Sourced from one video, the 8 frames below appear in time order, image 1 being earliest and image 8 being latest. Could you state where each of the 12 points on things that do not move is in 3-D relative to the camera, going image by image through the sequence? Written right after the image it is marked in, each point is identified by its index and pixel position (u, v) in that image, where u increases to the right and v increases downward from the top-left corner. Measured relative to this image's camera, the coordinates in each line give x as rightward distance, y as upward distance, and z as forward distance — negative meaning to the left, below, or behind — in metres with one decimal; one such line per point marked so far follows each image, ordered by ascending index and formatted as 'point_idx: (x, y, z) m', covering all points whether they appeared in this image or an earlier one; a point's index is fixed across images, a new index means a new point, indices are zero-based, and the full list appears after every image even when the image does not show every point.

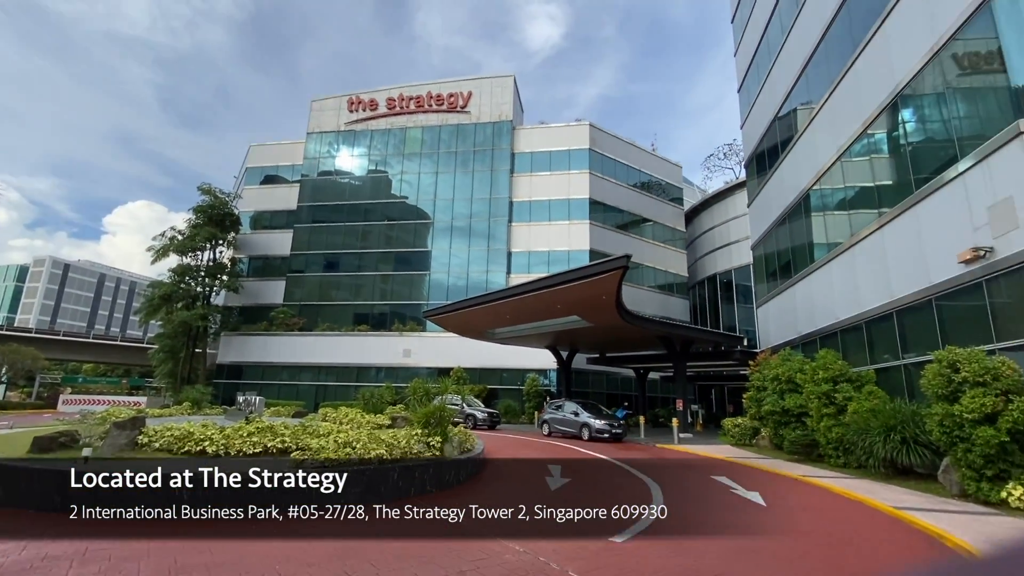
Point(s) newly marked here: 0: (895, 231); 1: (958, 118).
0: (+10.8, +1.6, +14.3) m
1: (+10.4, +3.8, +11.6) m
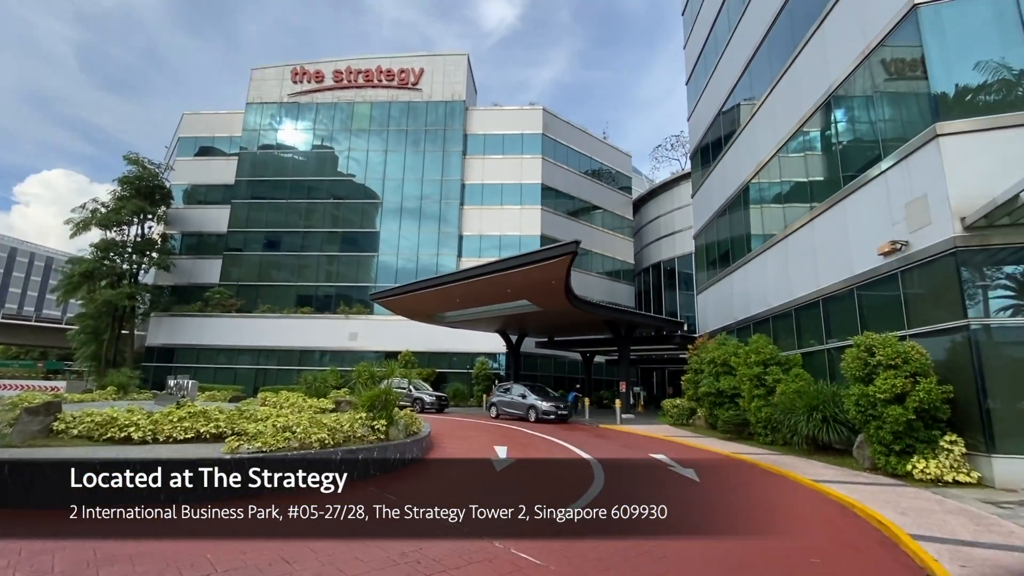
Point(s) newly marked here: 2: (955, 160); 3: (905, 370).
0: (+9.4, +1.9, +15.2) m
1: (+9.2, +4.0, +12.4) m
2: (+9.2, +2.6, +10.4) m
3: (+7.8, -1.6, +10.1) m
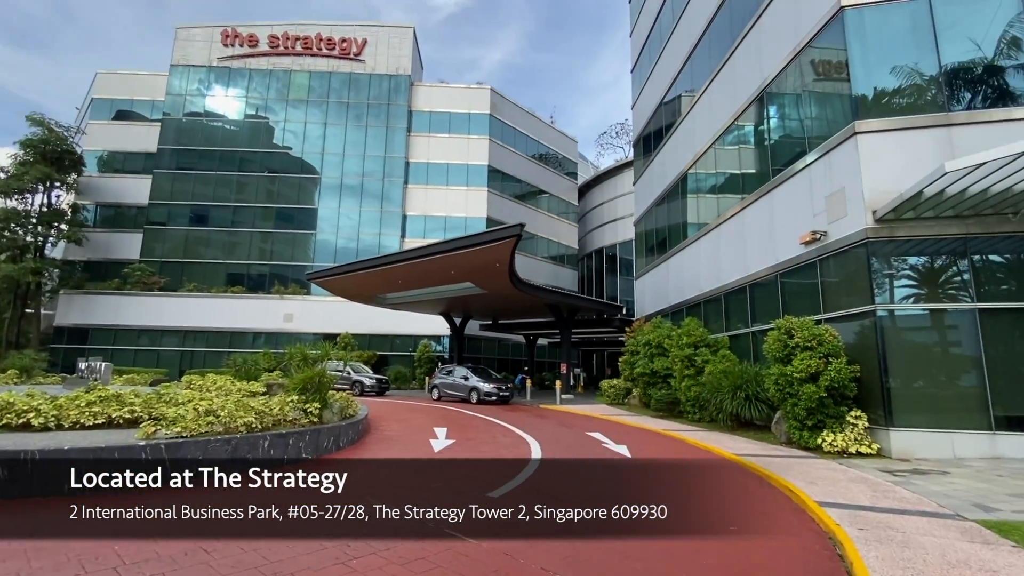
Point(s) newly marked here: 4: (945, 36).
0: (+7.6, +2.4, +16.0) m
1: (+7.8, +4.3, +13.1) m
2: (+8.0, +2.9, +11.2) m
3: (+6.6, -1.4, +10.9) m
4: (+9.7, +5.6, +11.2) m
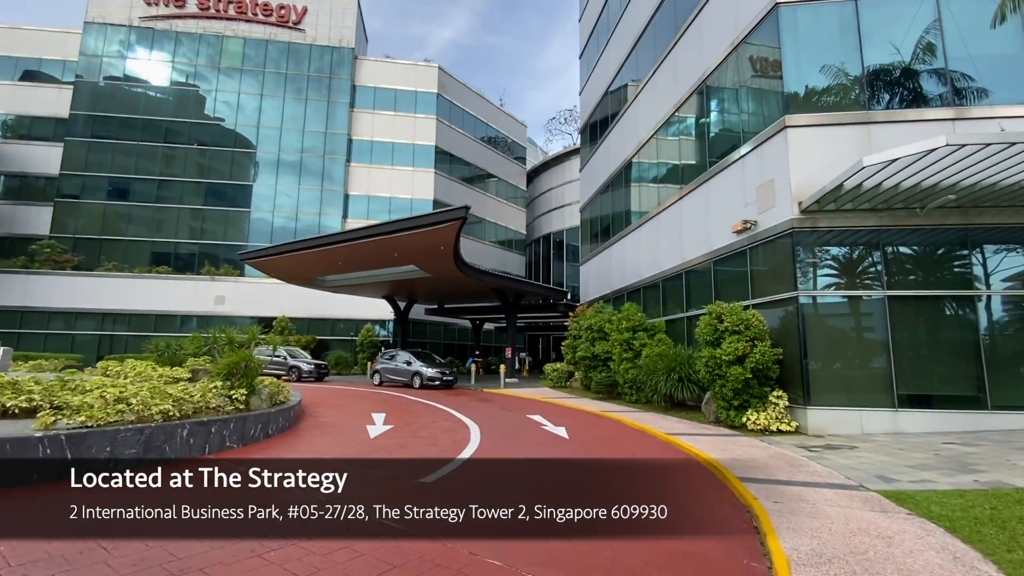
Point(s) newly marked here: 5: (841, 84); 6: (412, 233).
0: (+5.8, +2.8, +16.5) m
1: (+6.4, +4.7, +13.6) m
2: (+6.7, +3.2, +11.7) m
3: (+5.3, -1.1, +11.4) m
4: (+8.4, +5.9, +11.9) m
5: (+7.8, +4.8, +11.9) m
6: (-3.9, +2.2, +19.6) m
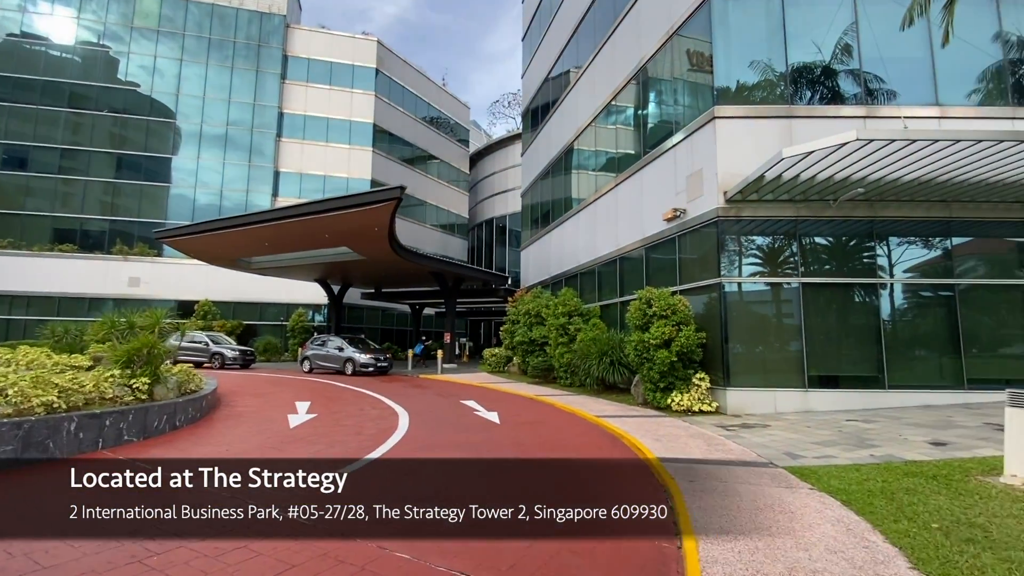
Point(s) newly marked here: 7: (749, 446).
0: (+3.8, +3.3, +16.7) m
1: (+4.7, +5.1, +13.8) m
2: (+5.1, +3.5, +12.1) m
3: (+3.7, -0.7, +11.7) m
4: (+6.9, +6.2, +12.3) m
5: (+6.3, +5.2, +12.4) m
6: (-6.2, +2.8, +18.8) m
7: (+3.8, -2.5, +8.0) m
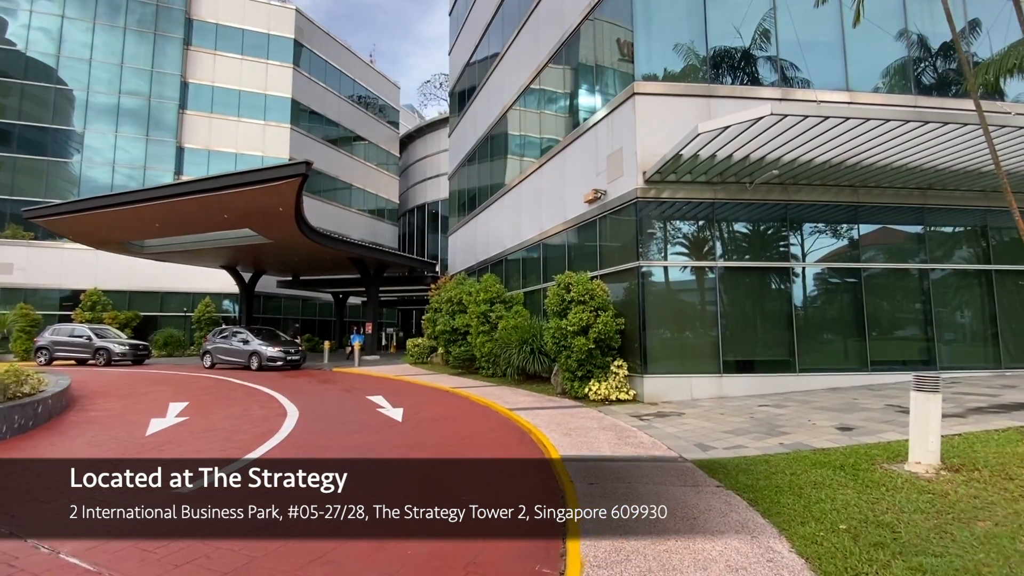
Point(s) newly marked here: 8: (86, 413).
0: (+1.2, +3.7, +16.1) m
1: (+2.4, +5.4, +13.3) m
2: (+3.1, +3.9, +11.6) m
3: (+1.8, -0.4, +11.2) m
4: (+4.8, +6.6, +12.0) m
5: (+4.2, +5.5, +12.0) m
6: (-9.0, +3.3, +16.9) m
7: (+2.2, -2.2, +7.5) m
8: (-8.1, -2.4, +9.5) m
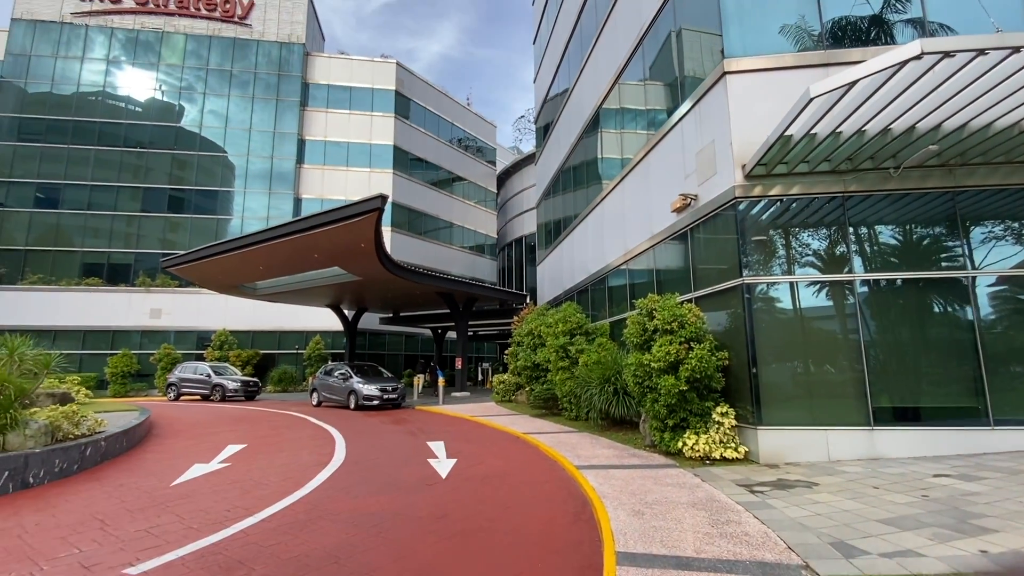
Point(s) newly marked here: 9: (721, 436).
0: (+3.4, +2.9, +14.2) m
1: (+4.0, +4.9, +11.3) m
2: (+4.3, +3.4, +9.4) m
3: (+3.0, -0.9, +9.0) m
4: (+6.1, +6.2, +9.7) m
5: (+5.5, +5.1, +9.7) m
6: (-6.3, +2.0, +17.2) m
7: (+2.8, -2.5, +5.2) m
8: (-6.9, -3.2, +9.3) m
9: (+3.7, -2.5, +8.7) m
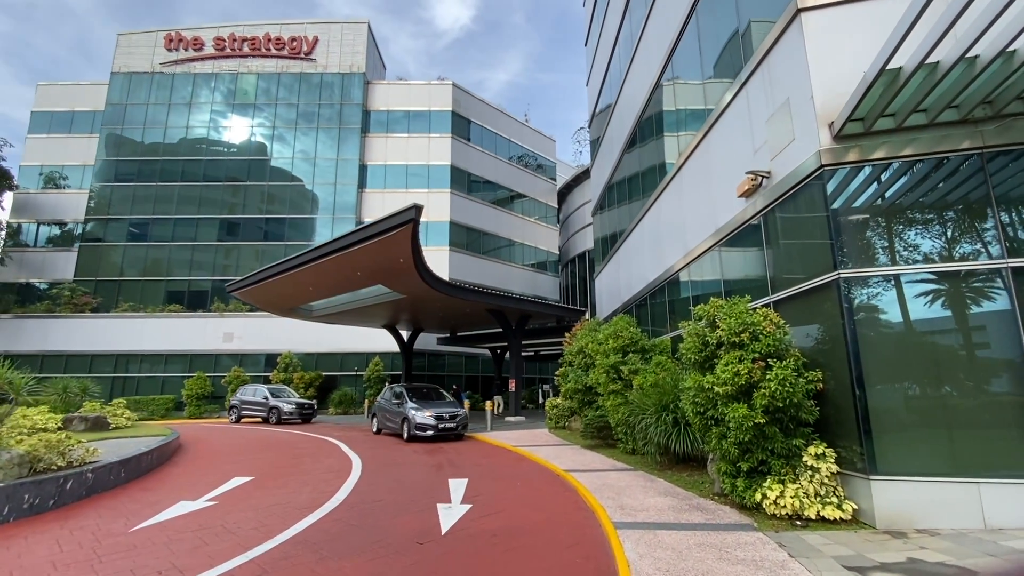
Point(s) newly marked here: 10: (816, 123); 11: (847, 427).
0: (+4.4, +2.7, +12.2) m
1: (+4.5, +4.8, +9.3) m
2: (+4.6, +3.4, +7.3) m
3: (+3.4, -0.9, +6.9) m
4: (+6.3, +6.2, +7.5) m
5: (+5.7, +5.1, +7.5) m
6: (-4.8, +1.4, +16.5) m
7: (+2.6, -2.3, +3.1) m
8: (-6.3, -3.5, +8.6) m
9: (+4.0, -2.5, +6.5) m
10: (+4.4, +2.3, +7.2) m
11: (+4.4, -1.8, +6.6) m
